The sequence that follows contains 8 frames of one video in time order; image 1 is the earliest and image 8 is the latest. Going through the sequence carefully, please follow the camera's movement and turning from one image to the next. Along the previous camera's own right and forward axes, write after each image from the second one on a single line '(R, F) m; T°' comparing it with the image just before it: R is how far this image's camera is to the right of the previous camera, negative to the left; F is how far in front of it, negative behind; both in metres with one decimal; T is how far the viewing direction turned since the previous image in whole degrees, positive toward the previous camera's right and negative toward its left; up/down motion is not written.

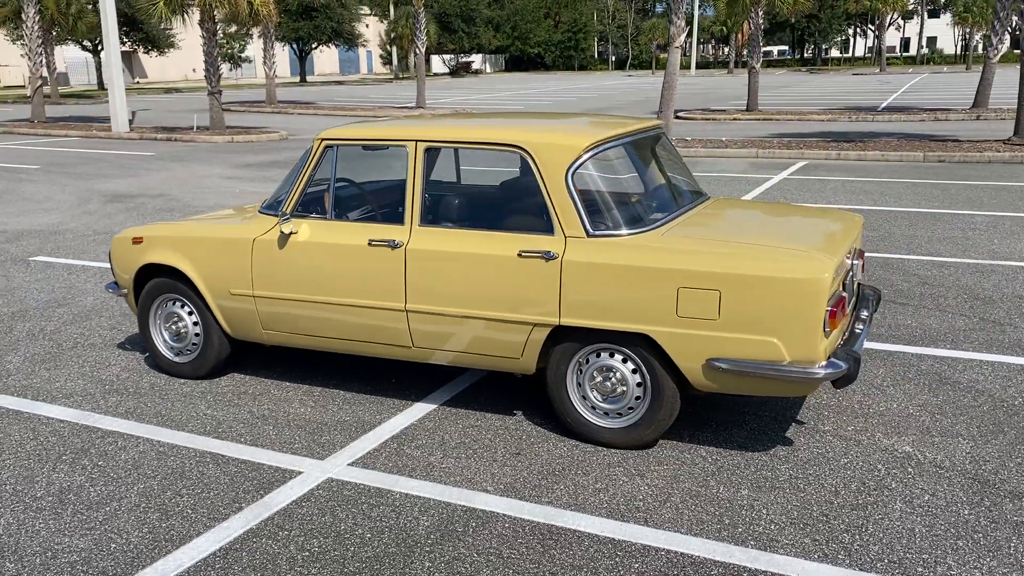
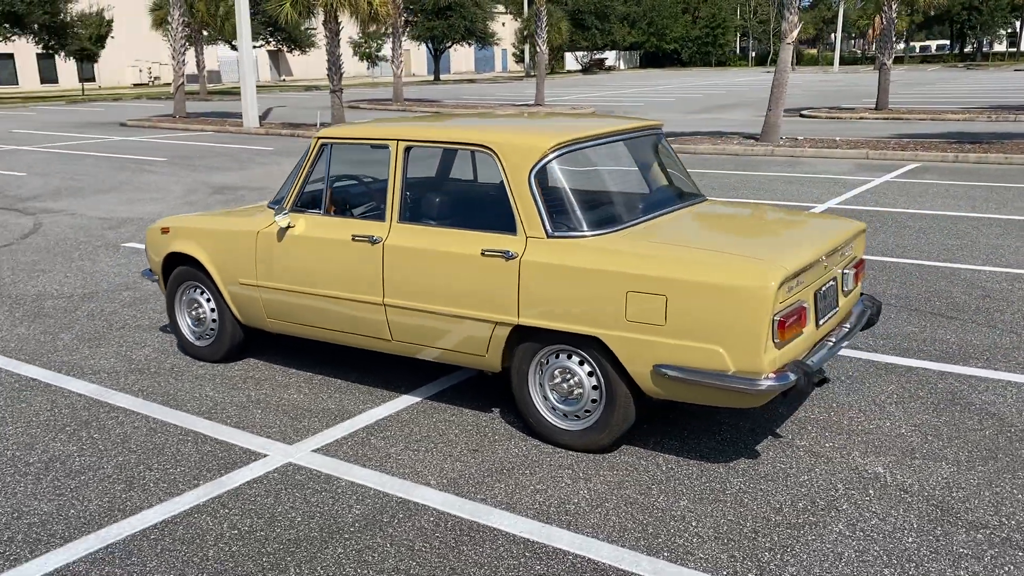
(+0.8, 0.0) m; -8°
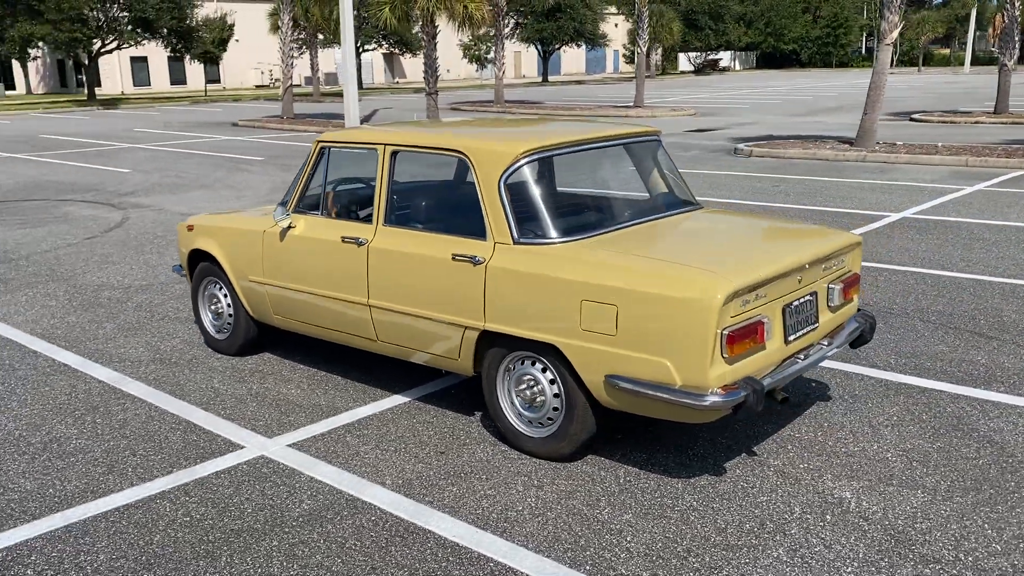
(+0.7, 0.0) m; -7°
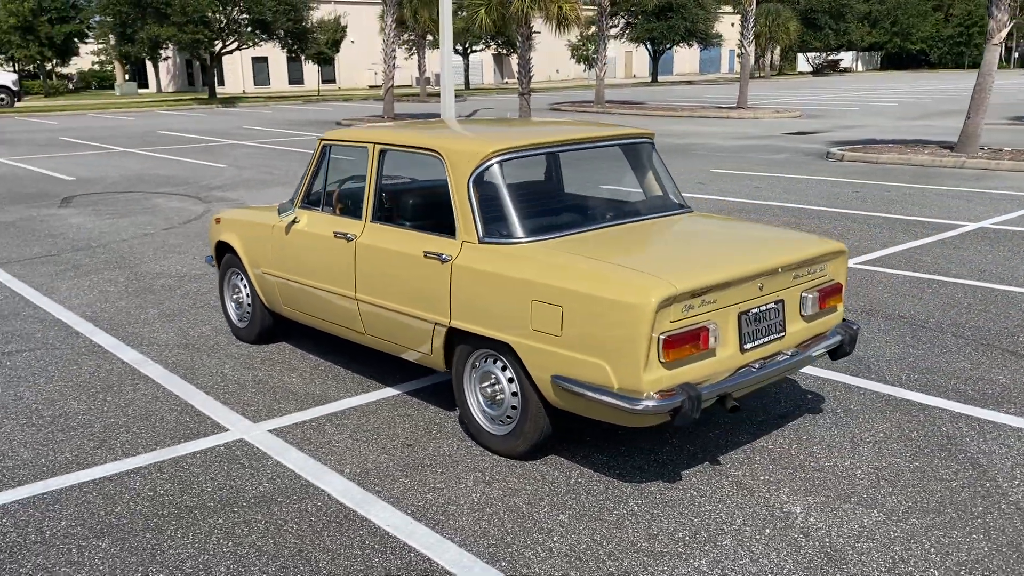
(+0.7, 0.0) m; -7°
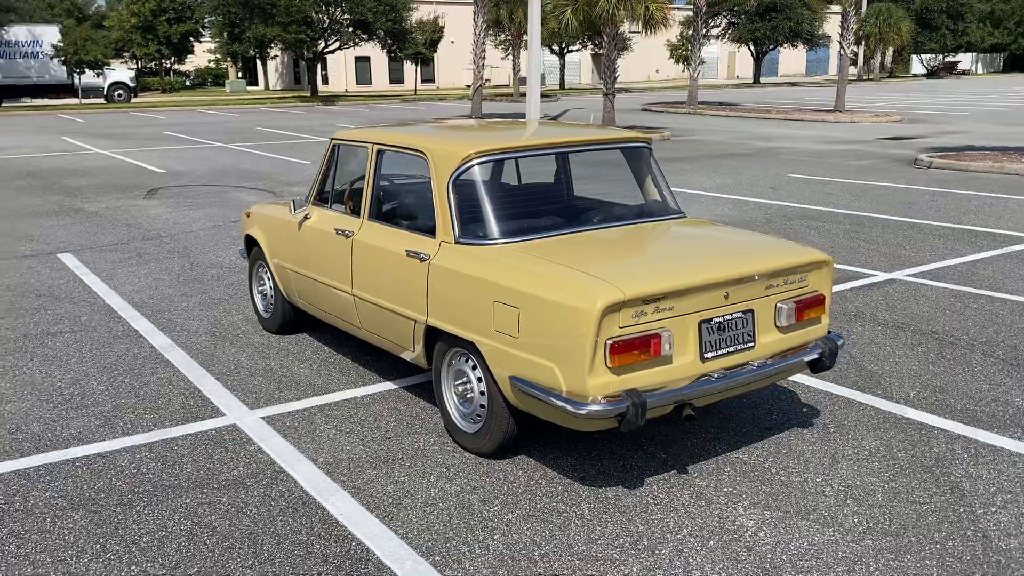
(+0.6, 0.0) m; -6°
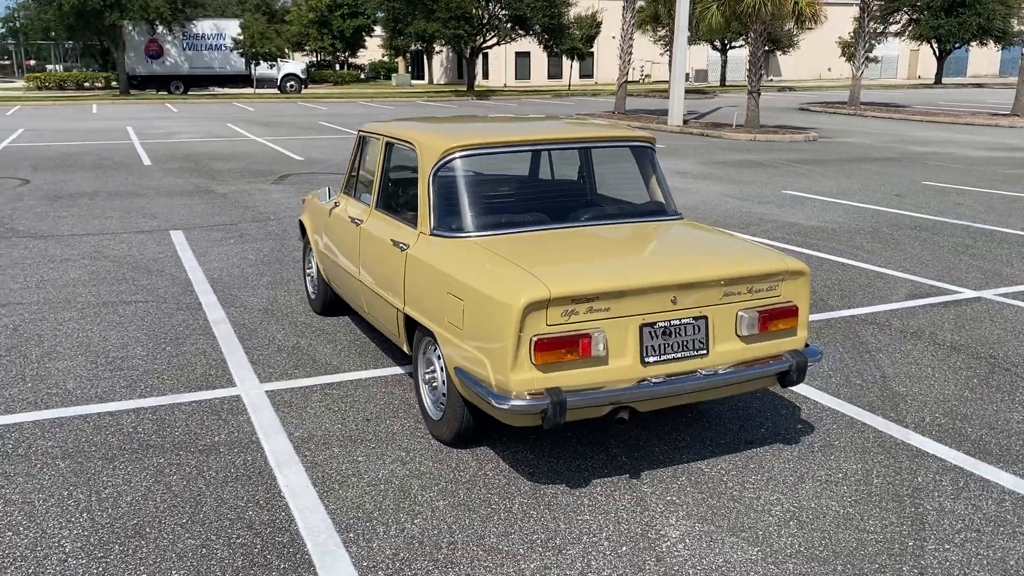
(+0.9, 0.0) m; -10°
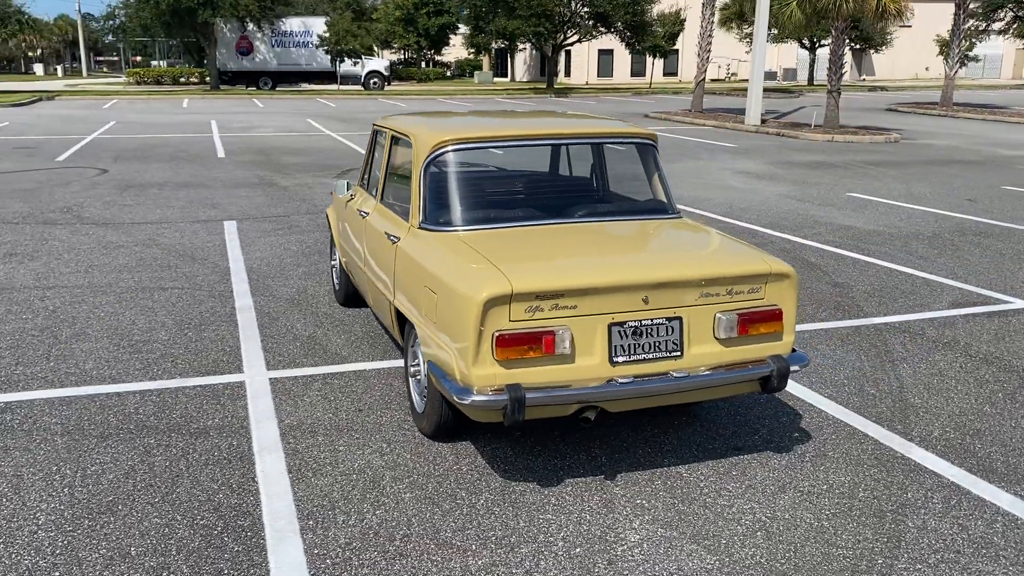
(+0.5, 0.0) m; -5°
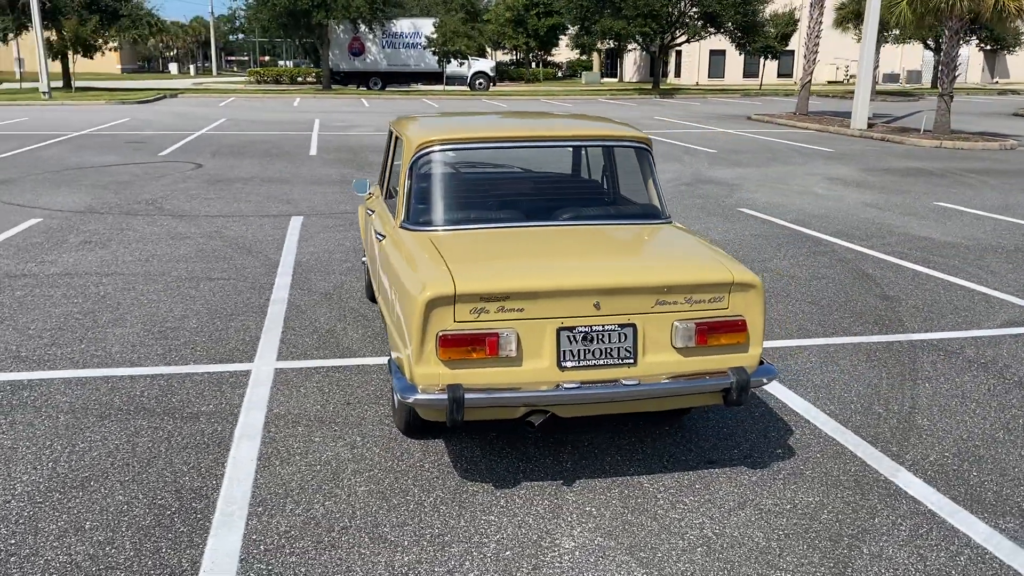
(+0.6, 0.0) m; -7°
